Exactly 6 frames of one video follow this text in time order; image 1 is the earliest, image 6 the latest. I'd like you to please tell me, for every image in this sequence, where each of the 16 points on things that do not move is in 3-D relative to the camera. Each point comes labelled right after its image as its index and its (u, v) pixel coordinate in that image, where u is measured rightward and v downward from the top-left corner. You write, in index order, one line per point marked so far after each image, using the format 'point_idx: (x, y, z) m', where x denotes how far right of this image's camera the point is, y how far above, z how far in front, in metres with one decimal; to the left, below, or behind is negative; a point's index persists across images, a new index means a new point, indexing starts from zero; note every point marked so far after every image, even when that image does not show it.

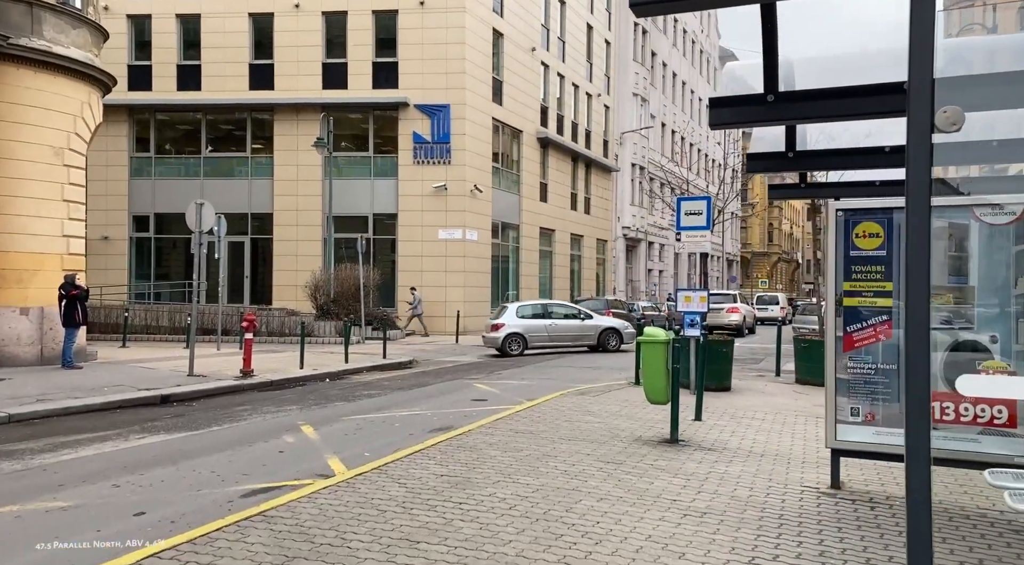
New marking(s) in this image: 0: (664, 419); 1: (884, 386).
0: (+1.7, -1.6, +10.4) m
1: (+3.0, -0.8, +7.5) m
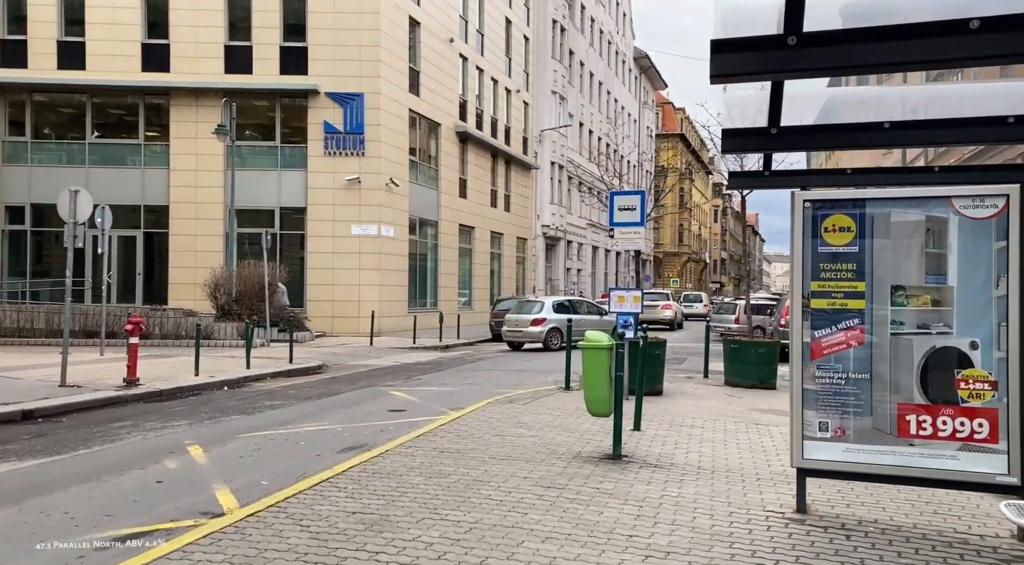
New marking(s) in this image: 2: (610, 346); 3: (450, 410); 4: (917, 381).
0: (+0.9, -1.5, +9.5) m
1: (+2.5, -0.8, +6.7) m
2: (+0.9, -0.6, +8.4) m
3: (-0.8, -1.6, +11.6) m
4: (+2.9, -0.7, +6.6) m
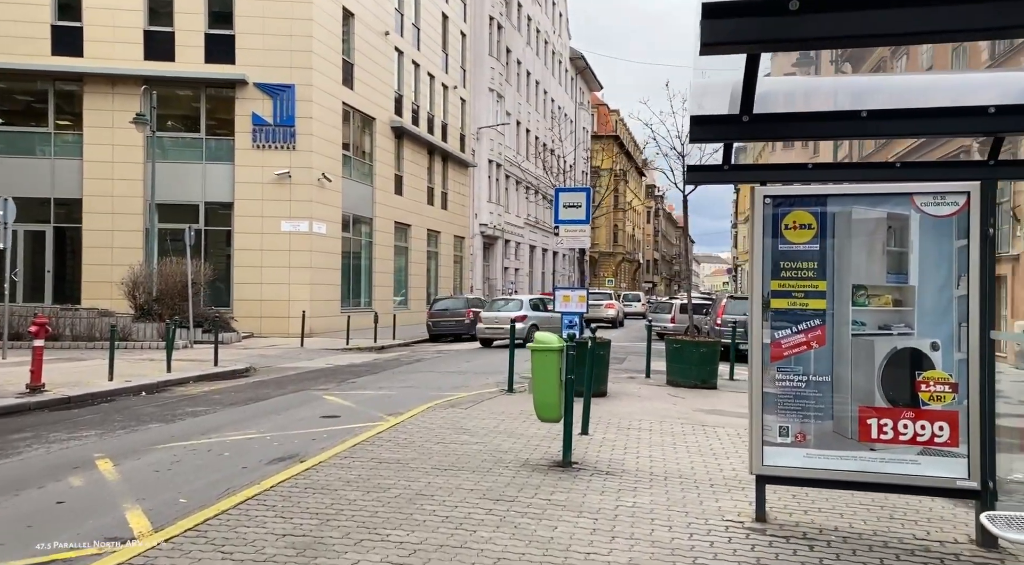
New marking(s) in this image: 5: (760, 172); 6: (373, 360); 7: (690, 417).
0: (+0.4, -1.5, +9.1) m
1: (+2.1, -0.8, +6.4) m
2: (+0.4, -0.6, +8.0) m
3: (-1.5, -1.6, +11.1) m
4: (+2.5, -0.7, +6.4) m
5: (+1.8, +0.8, +6.5) m
6: (-2.9, -1.6, +19.4) m
7: (+2.2, -1.7, +11.9) m
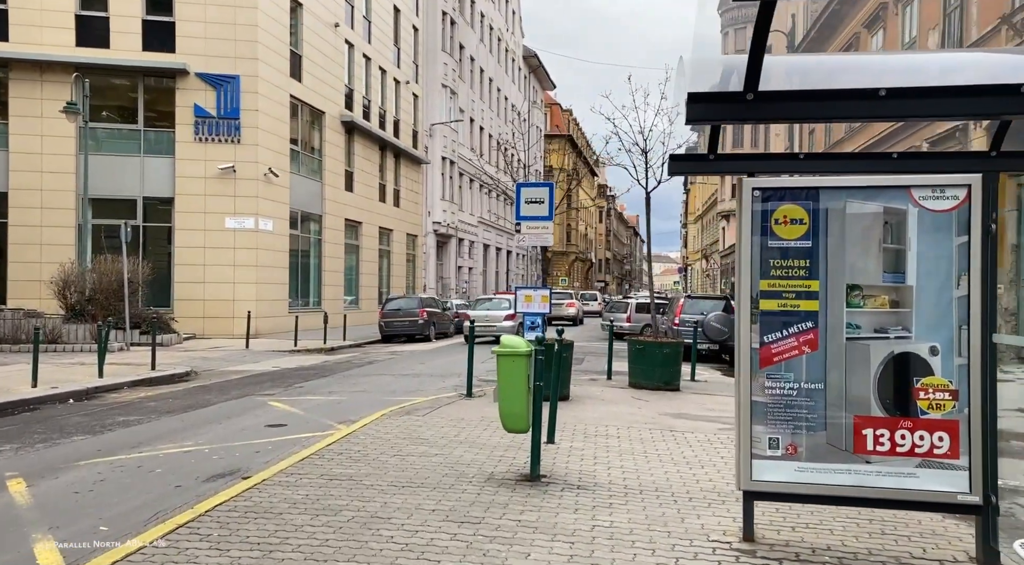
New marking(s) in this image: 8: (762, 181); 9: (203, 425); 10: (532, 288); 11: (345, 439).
0: (0.0, -1.5, +8.6) m
1: (+1.9, -0.8, +5.9) m
2: (+0.1, -0.6, +7.5) m
3: (-1.9, -1.5, +10.4) m
4: (+2.3, -0.7, +5.9) m
5: (+1.6, +0.8, +6.0) m
6: (-3.8, -1.6, +18.6) m
7: (+1.7, -1.7, +11.4) m
8: (+1.6, +0.6, +5.9) m
9: (-3.4, -1.6, +10.4) m
10: (+0.2, -0.1, +11.5) m
11: (-1.6, -1.5, +9.2) m
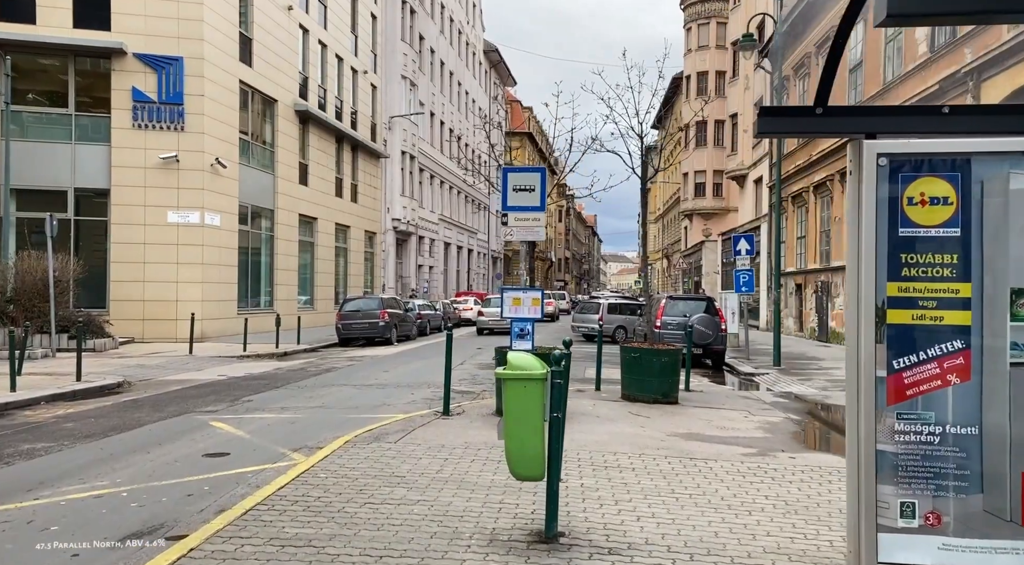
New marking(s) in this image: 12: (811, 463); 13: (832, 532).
0: (0.0, -1.5, +6.8) m
1: (+2.0, -0.8, +4.3) m
2: (+0.2, -0.6, +5.7) m
3: (-2.0, -1.6, +8.5) m
4: (+2.4, -0.7, +4.3) m
5: (+1.8, +0.8, +4.3) m
6: (-4.2, -1.6, +16.7) m
7: (+1.6, -1.7, +9.7) m
8: (+1.7, +0.6, +4.2) m
9: (-3.5, -1.6, +8.5) m
10: (+0.1, -0.1, +9.8) m
11: (-1.7, -1.5, +7.3) m
12: (+2.9, -1.8, +9.1) m
13: (+2.2, -1.7, +6.5) m
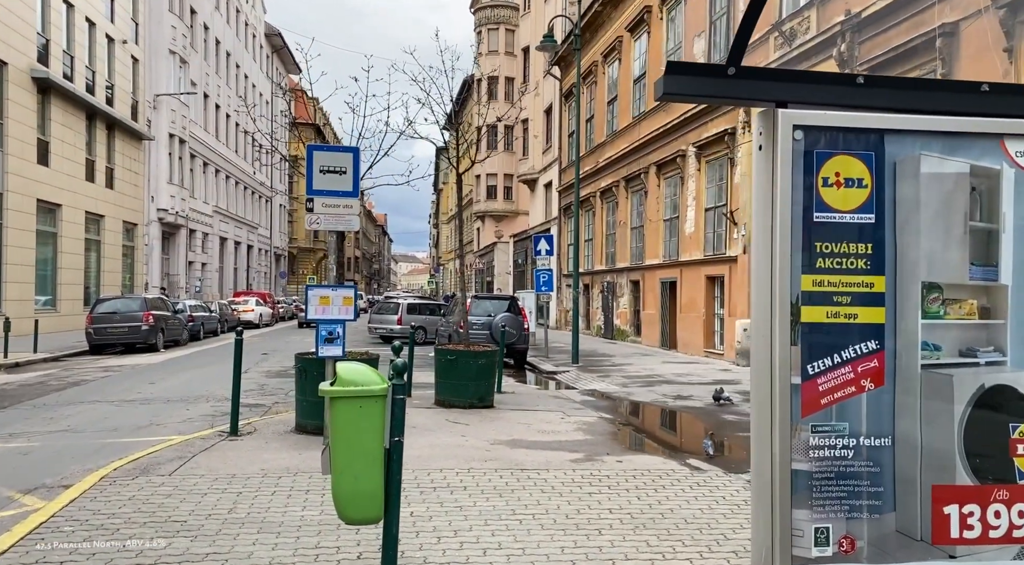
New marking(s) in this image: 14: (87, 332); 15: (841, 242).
0: (-1.1, -1.5, +5.8) m
1: (+1.4, -0.8, +3.8) m
2: (-0.7, -0.6, +4.8) m
3: (-3.4, -1.5, +7.0) m
4: (+1.8, -0.7, +3.9) m
5: (+1.2, +0.8, +3.8) m
6: (-7.4, -1.6, +14.5) m
7: (-0.2, -1.7, +9.0) m
8: (+1.1, +0.7, +3.7) m
9: (-4.9, -1.5, +6.7) m
10: (-1.7, 0.0, +8.7) m
11: (-2.8, -1.5, +6.0) m
12: (+1.2, -1.7, +8.7) m
13: (+1.1, -1.7, +6.1) m
14: (-8.5, -1.1, +19.8) m
15: (+1.3, +0.2, +3.7) m
